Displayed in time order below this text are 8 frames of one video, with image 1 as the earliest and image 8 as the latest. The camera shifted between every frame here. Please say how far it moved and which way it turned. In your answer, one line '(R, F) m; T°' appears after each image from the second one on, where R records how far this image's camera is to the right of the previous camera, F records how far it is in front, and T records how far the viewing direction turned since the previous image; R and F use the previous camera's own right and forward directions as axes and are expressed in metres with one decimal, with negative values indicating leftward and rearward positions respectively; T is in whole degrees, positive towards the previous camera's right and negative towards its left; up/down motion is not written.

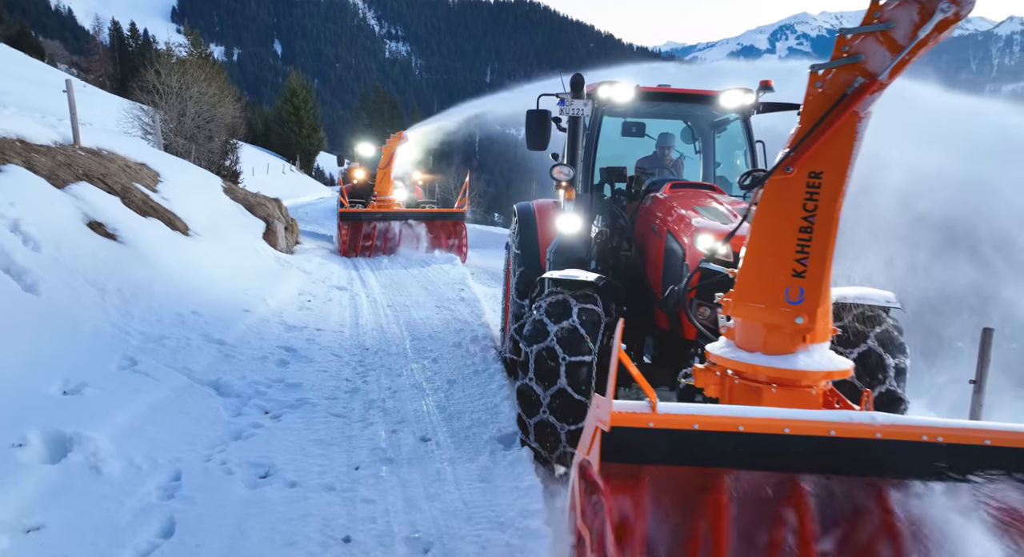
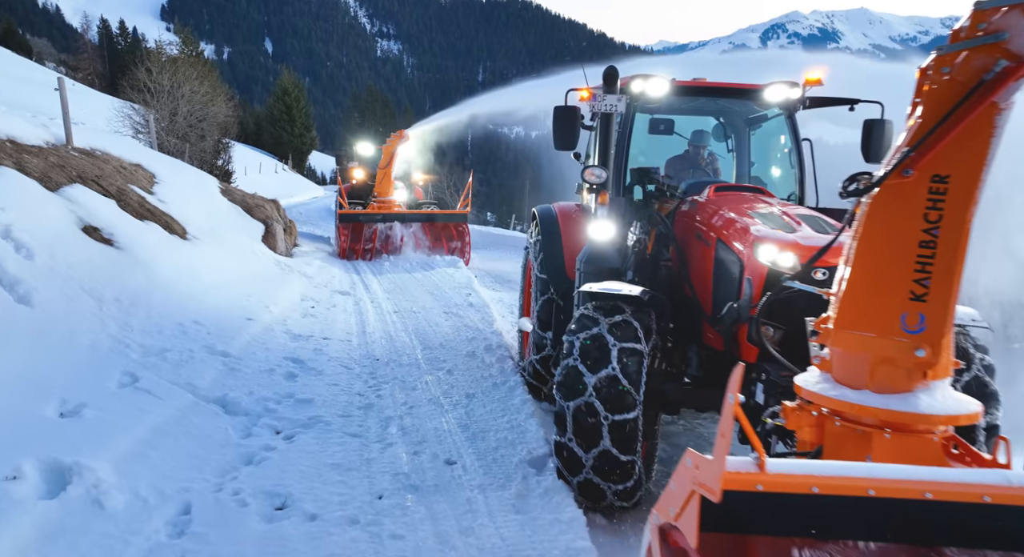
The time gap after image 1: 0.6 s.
(-0.2, +0.2) m; +1°
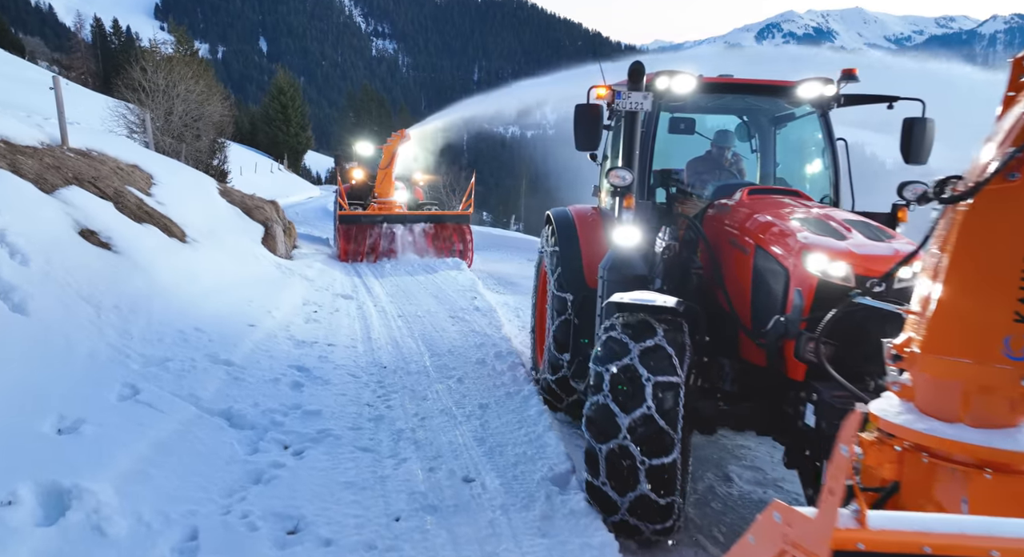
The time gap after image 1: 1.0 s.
(-0.1, +0.1) m; 0°
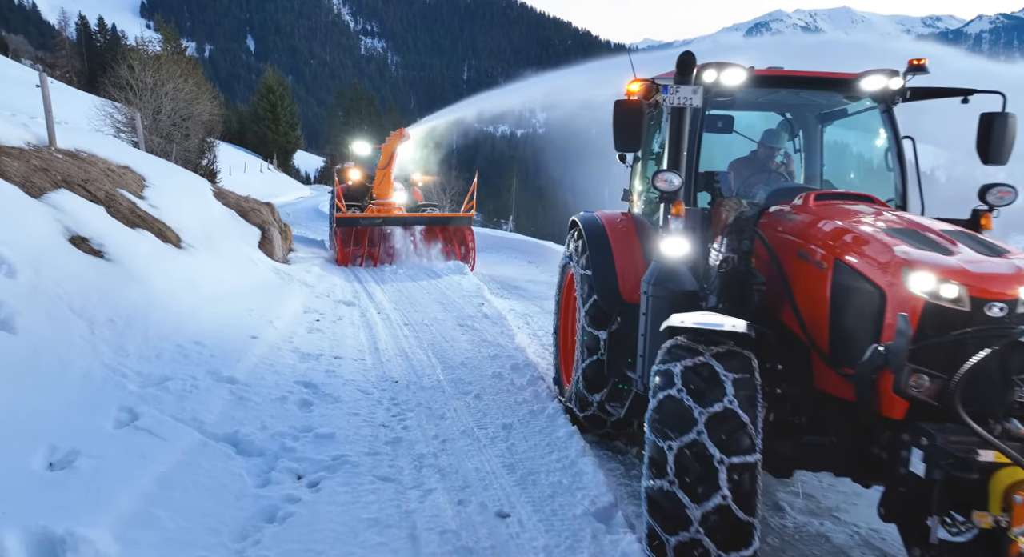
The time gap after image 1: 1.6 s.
(-0.2, +0.3) m; +1°
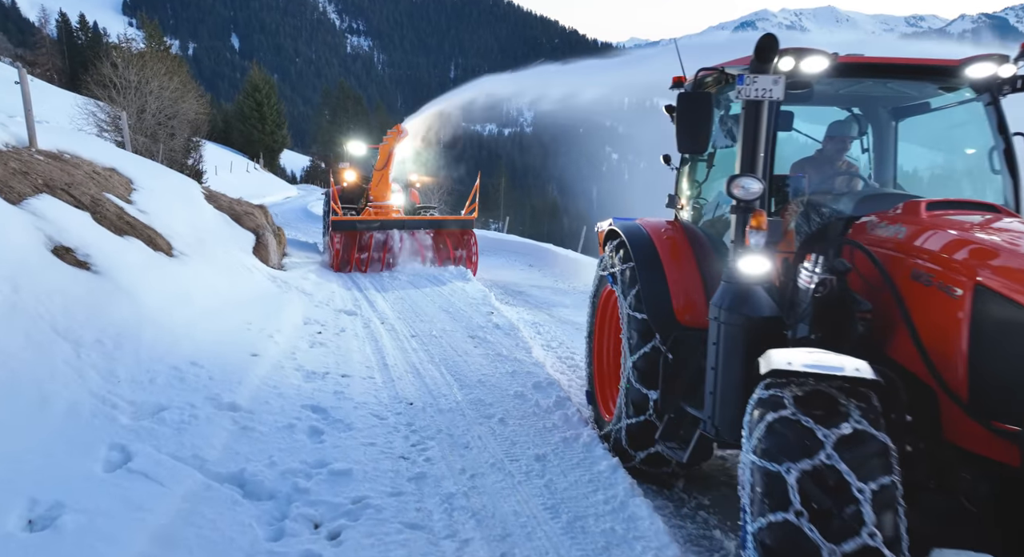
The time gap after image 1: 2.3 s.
(-0.2, +0.4) m; +1°
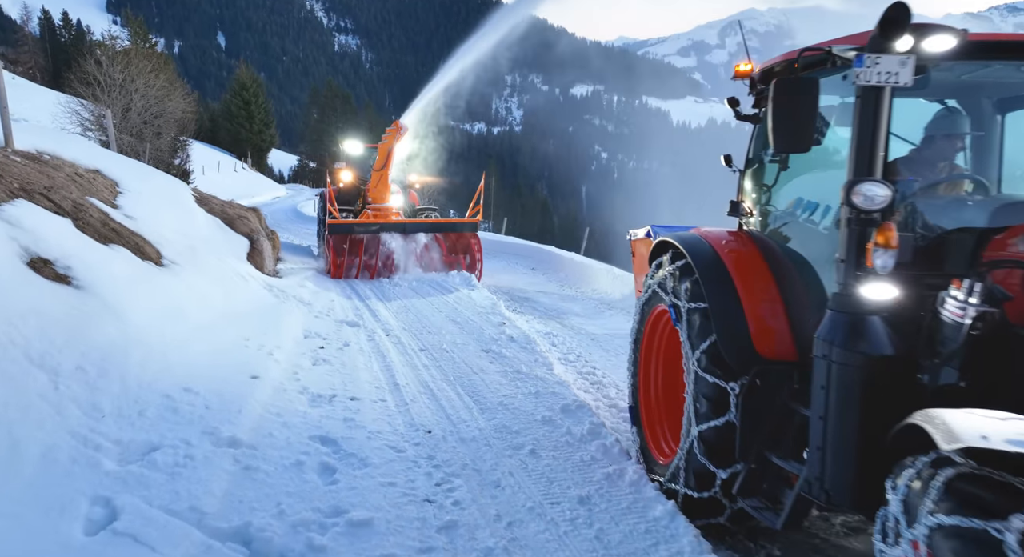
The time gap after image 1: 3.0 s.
(-0.2, +0.4) m; +1°
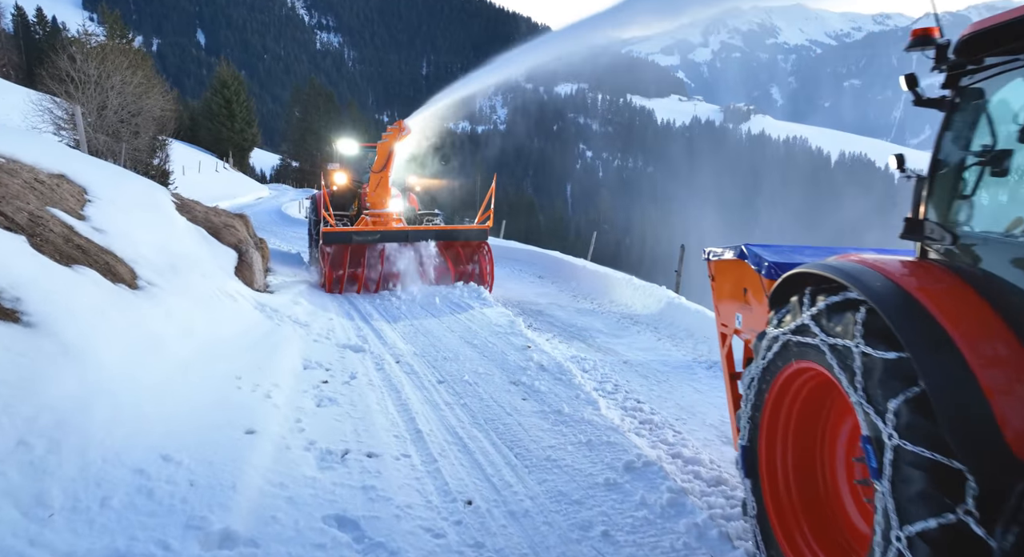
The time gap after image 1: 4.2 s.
(-0.4, +0.8) m; +1°
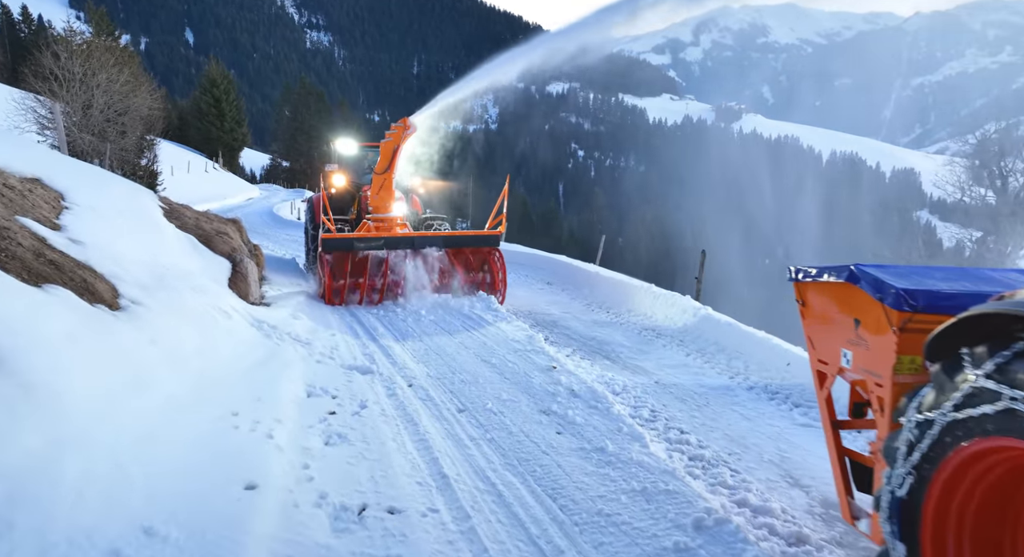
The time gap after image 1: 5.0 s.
(-0.3, +0.6) m; +1°
